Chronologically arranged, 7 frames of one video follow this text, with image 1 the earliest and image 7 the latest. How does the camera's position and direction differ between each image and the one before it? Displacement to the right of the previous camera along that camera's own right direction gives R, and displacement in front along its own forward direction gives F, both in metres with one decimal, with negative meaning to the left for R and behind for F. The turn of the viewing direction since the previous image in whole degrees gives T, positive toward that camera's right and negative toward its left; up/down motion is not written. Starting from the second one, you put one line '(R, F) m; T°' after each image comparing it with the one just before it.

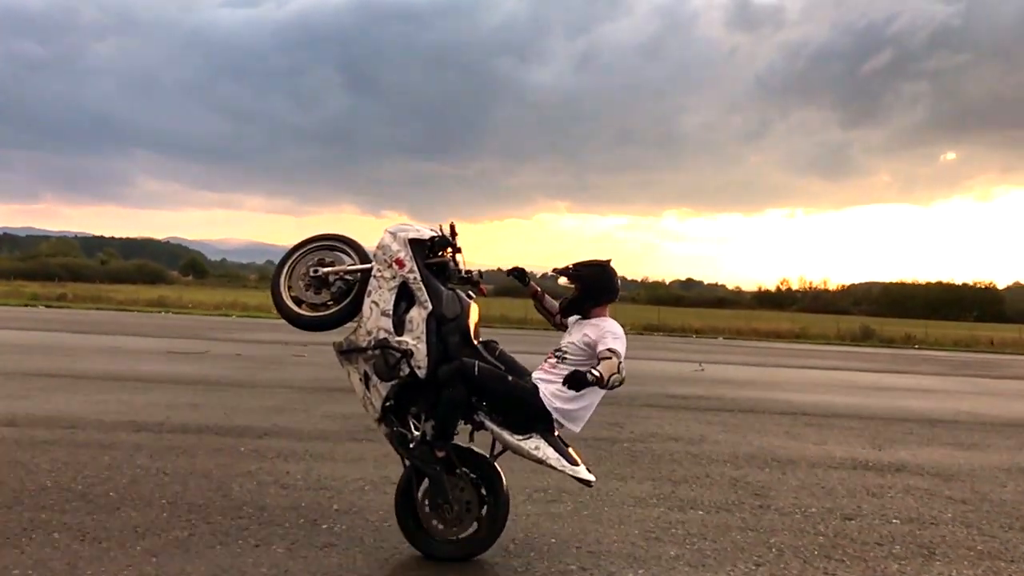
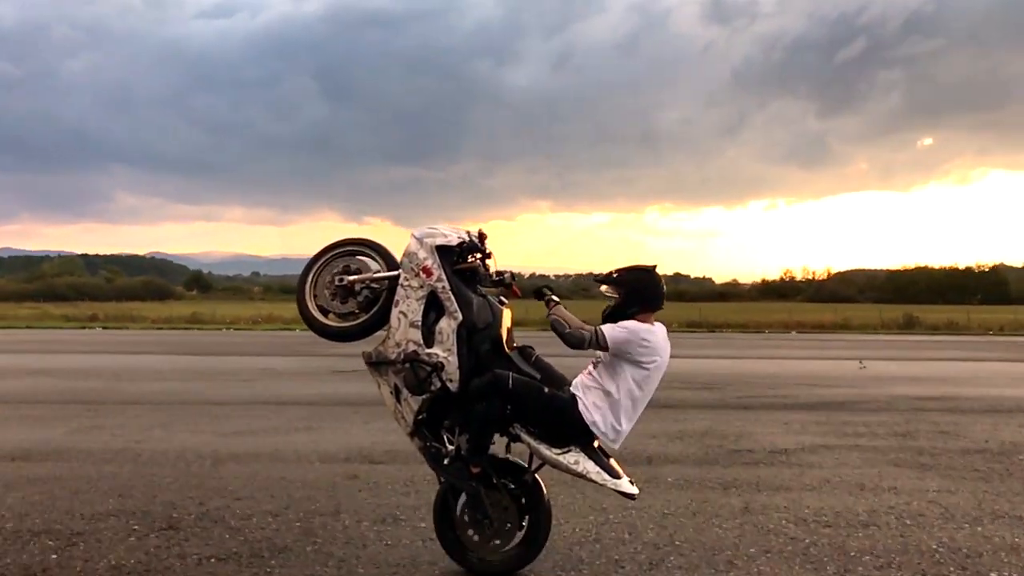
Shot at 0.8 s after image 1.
(-2.2, +0.4) m; 0°
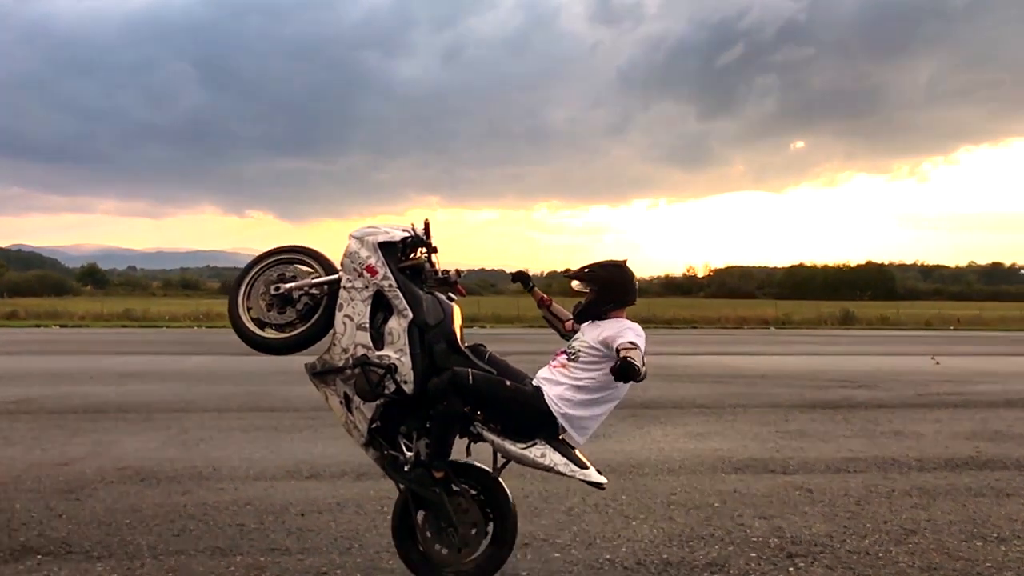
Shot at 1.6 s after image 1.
(-2.6, +0.5) m; +6°
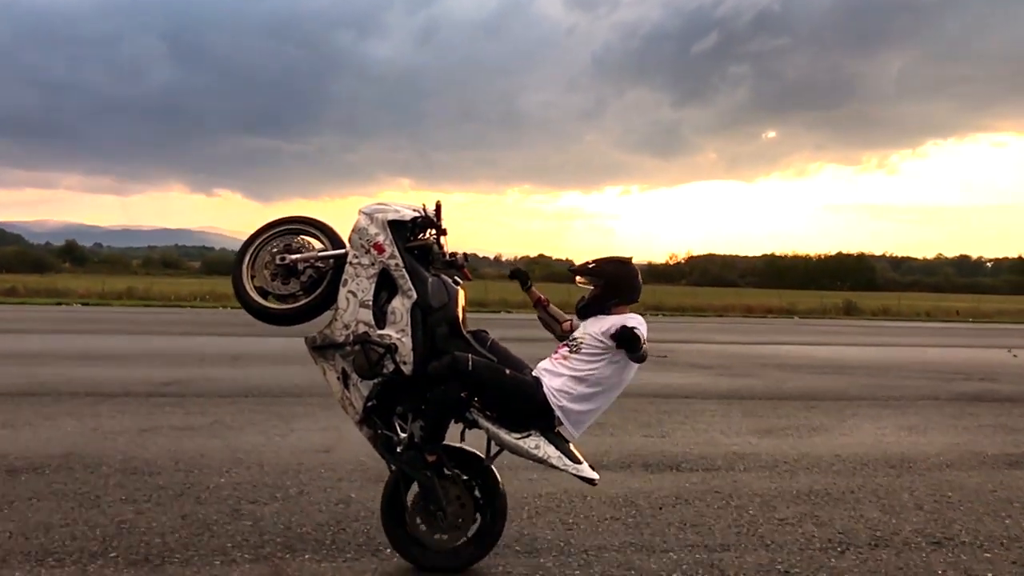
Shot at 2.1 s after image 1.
(-1.5, +0.1) m; +1°
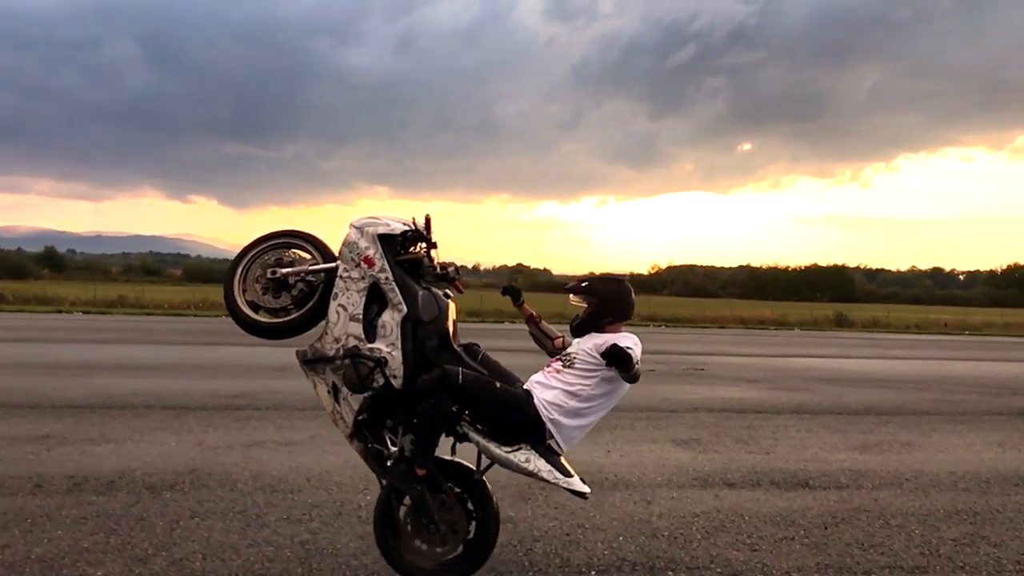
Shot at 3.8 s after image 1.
(-0.7, 0.0) m; +1°
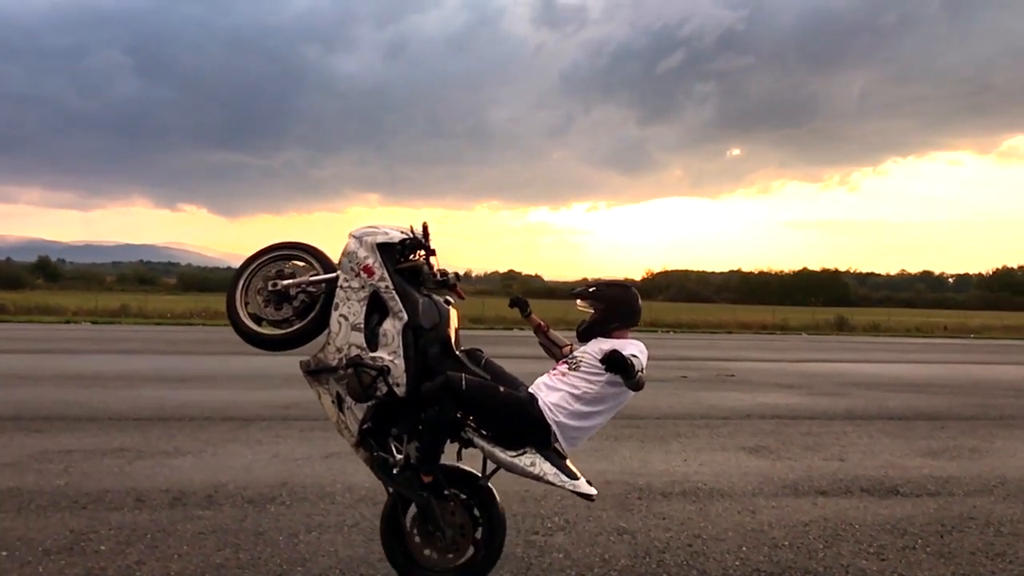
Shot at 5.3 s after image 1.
(-0.5, 0.0) m; 0°
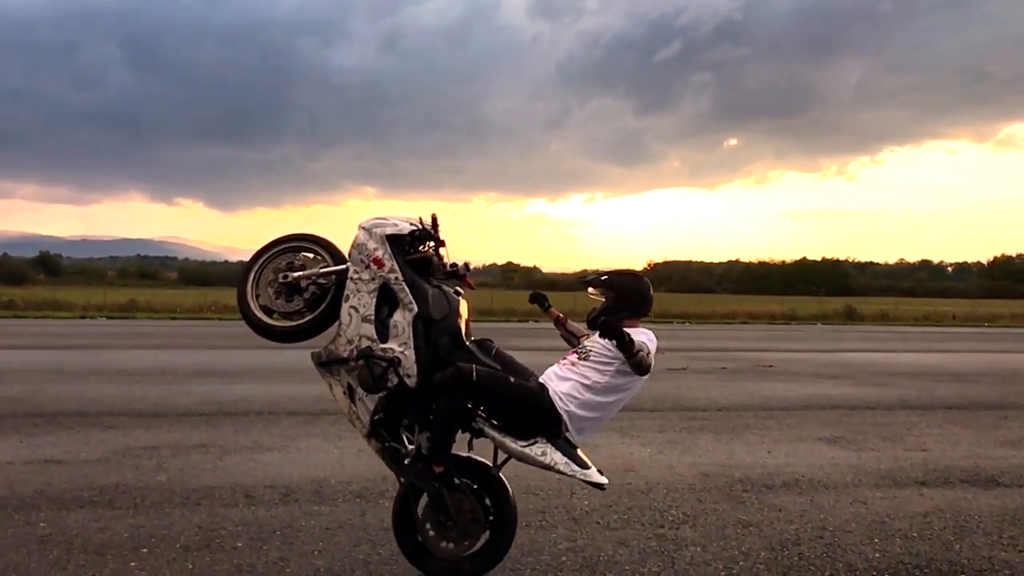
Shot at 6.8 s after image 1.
(-0.5, 0.0) m; 0°
